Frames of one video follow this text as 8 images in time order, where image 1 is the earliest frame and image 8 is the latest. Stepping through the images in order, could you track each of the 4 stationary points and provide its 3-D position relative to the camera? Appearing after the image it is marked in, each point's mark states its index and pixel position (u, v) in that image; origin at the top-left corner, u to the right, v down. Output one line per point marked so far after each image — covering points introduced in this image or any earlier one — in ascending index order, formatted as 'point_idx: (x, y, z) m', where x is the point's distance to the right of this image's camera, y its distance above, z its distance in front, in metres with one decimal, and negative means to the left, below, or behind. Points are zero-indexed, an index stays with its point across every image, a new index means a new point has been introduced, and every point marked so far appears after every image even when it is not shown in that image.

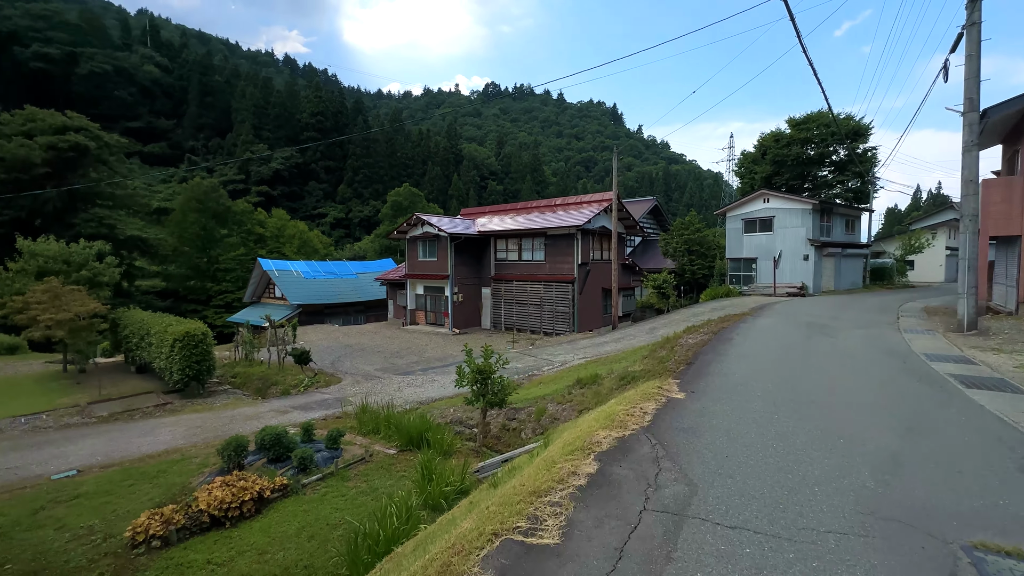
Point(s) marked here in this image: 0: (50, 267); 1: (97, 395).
0: (-12.0, +0.5, +11.8) m
1: (-9.2, -2.3, +10.0) m
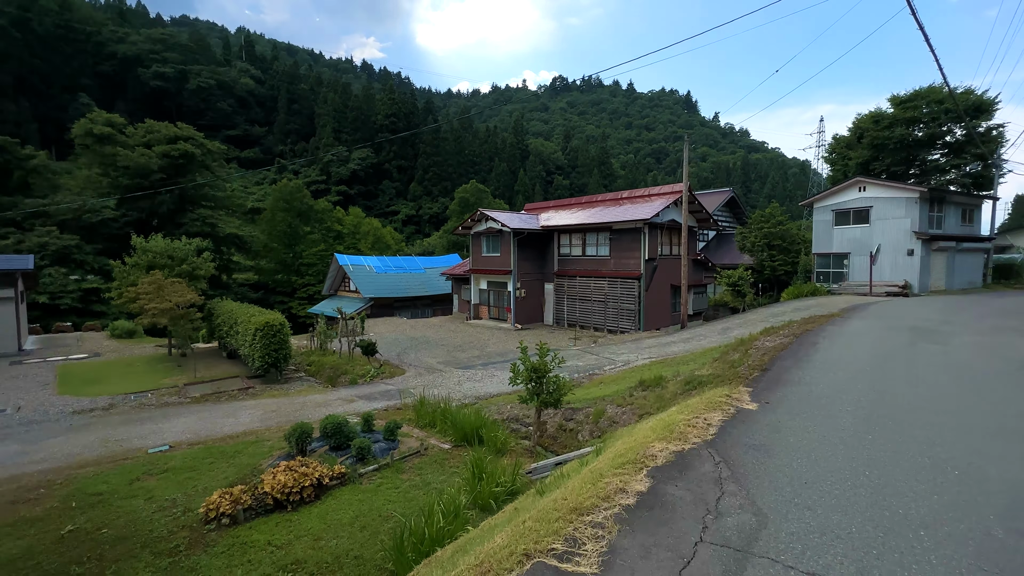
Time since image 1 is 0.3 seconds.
0: (-10.3, +0.7, +13.2) m
1: (-7.8, -2.2, +11.1) m
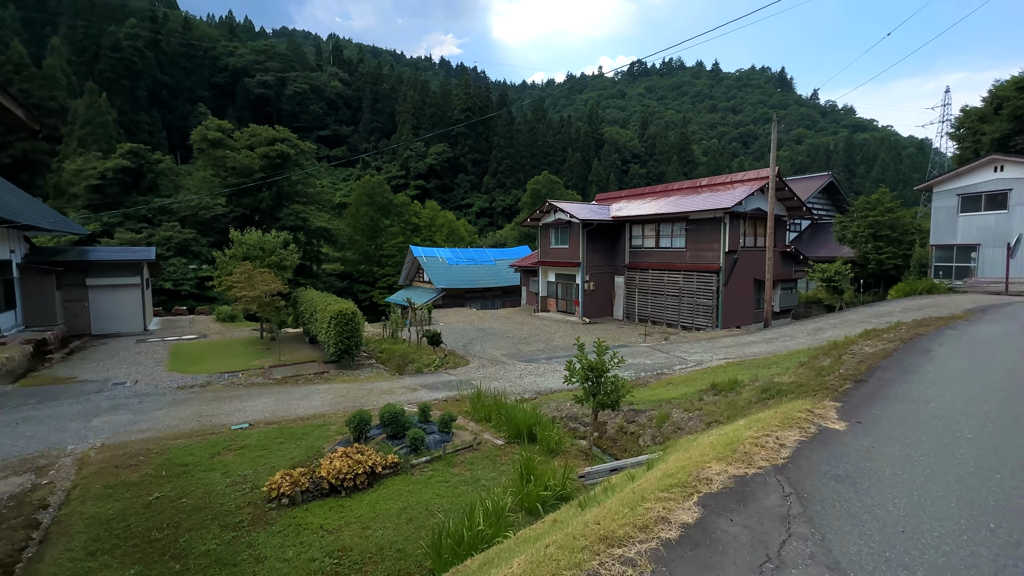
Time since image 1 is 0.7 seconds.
0: (-8.3, +1.1, +14.4) m
1: (-6.2, -1.9, +12.0) m
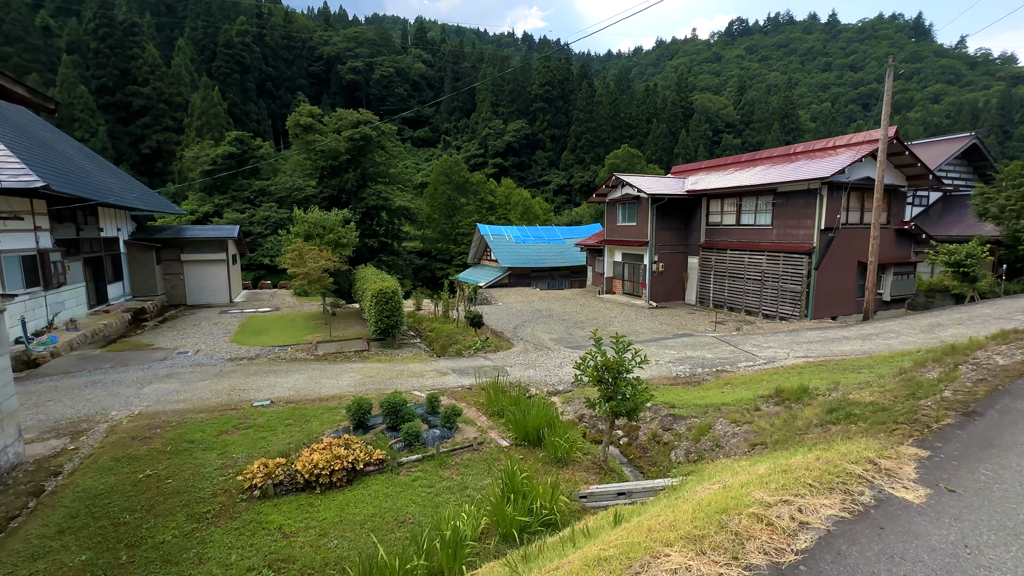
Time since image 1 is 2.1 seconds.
0: (-6.5, +1.9, +14.9) m
1: (-5.0, -1.3, +12.3) m
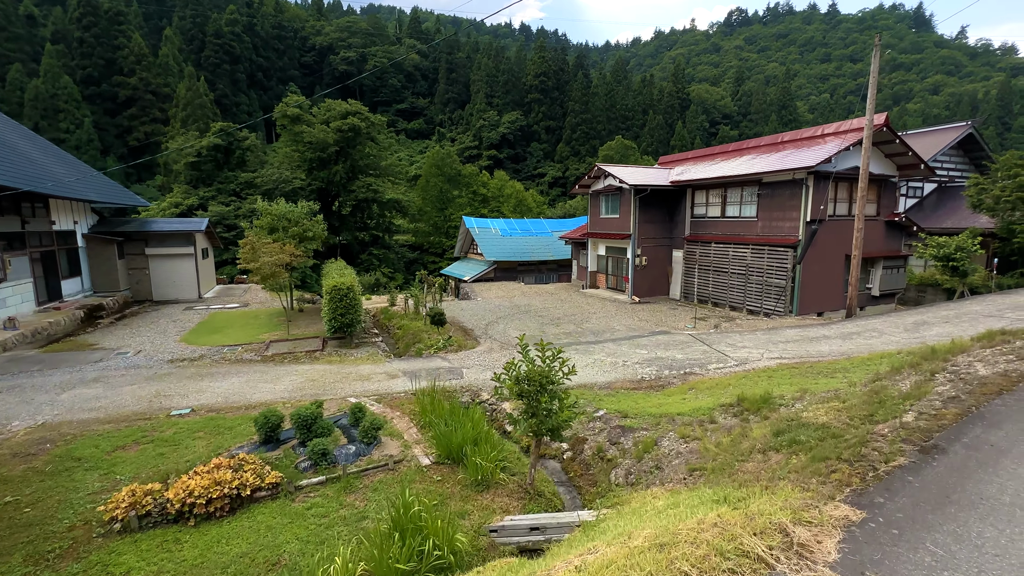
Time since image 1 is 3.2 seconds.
0: (-7.4, +2.0, +14.2) m
1: (-5.8, -1.2, +11.7) m
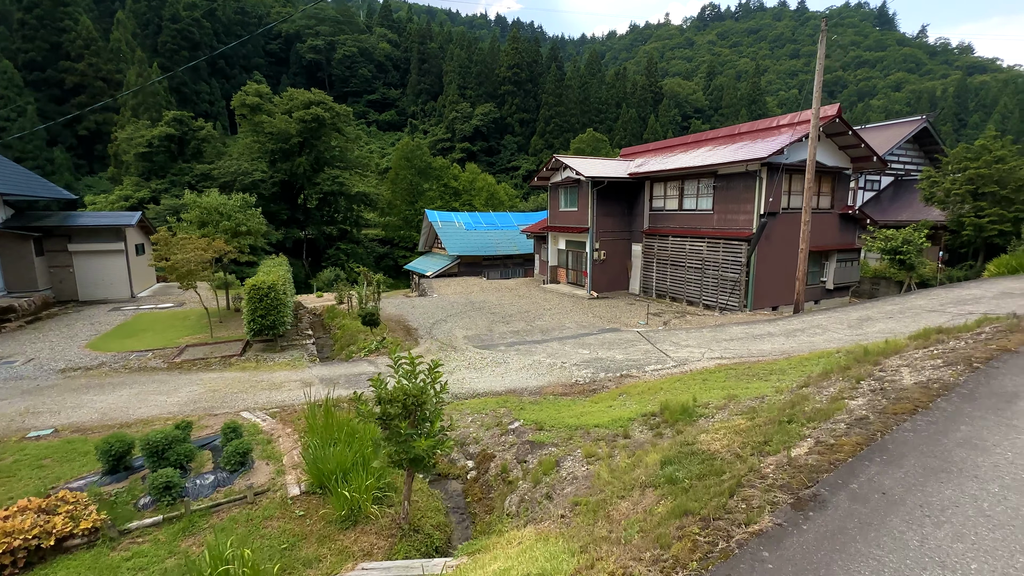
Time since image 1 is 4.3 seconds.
0: (-8.9, +2.0, +13.2) m
1: (-7.2, -1.2, +10.8) m
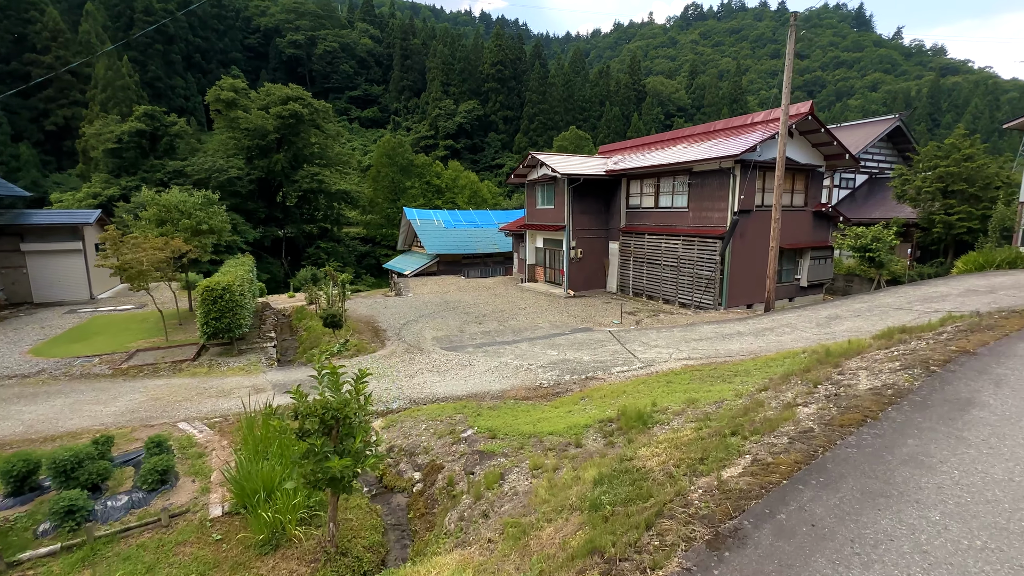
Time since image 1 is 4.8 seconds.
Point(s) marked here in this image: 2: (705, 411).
0: (-9.7, +2.0, +12.7) m
1: (-7.9, -1.2, +10.3) m
2: (+1.8, -1.2, +4.3) m
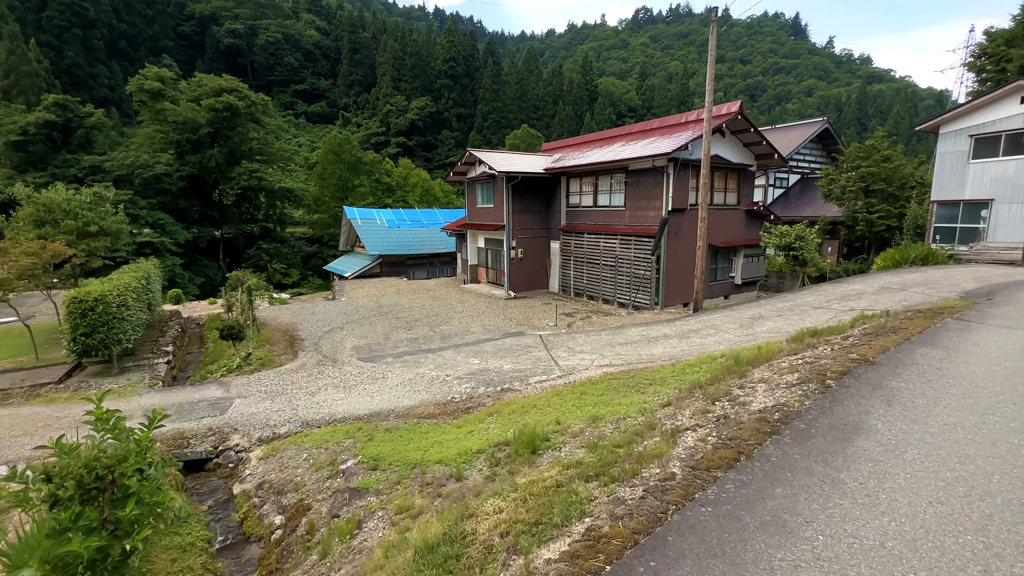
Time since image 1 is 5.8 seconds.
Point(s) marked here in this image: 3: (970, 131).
0: (-11.6, +1.8, +11.2) m
1: (-9.5, -1.4, +9.0) m
2: (+0.7, -1.2, +3.9) m
3: (+13.1, +4.5, +12.9) m
